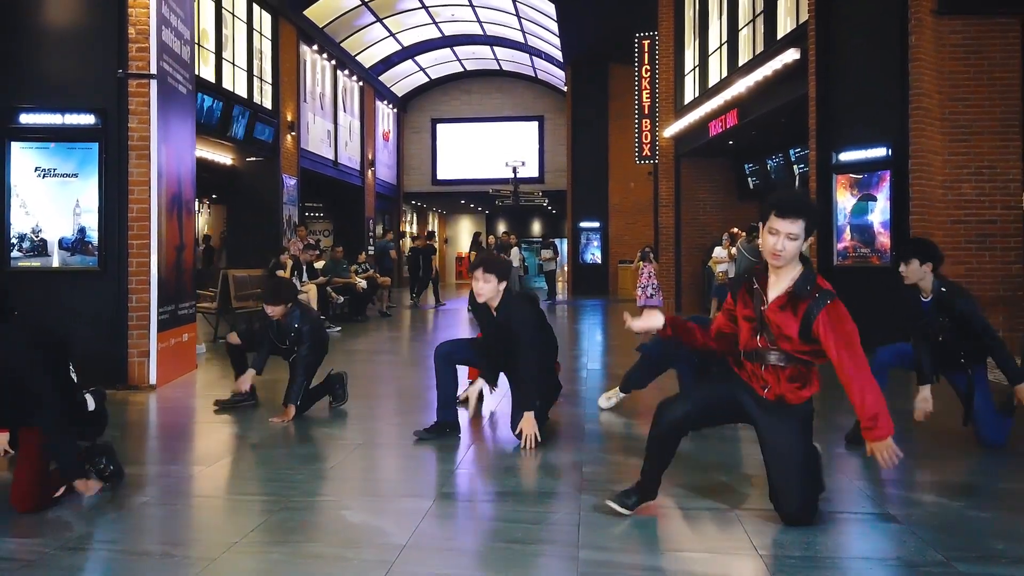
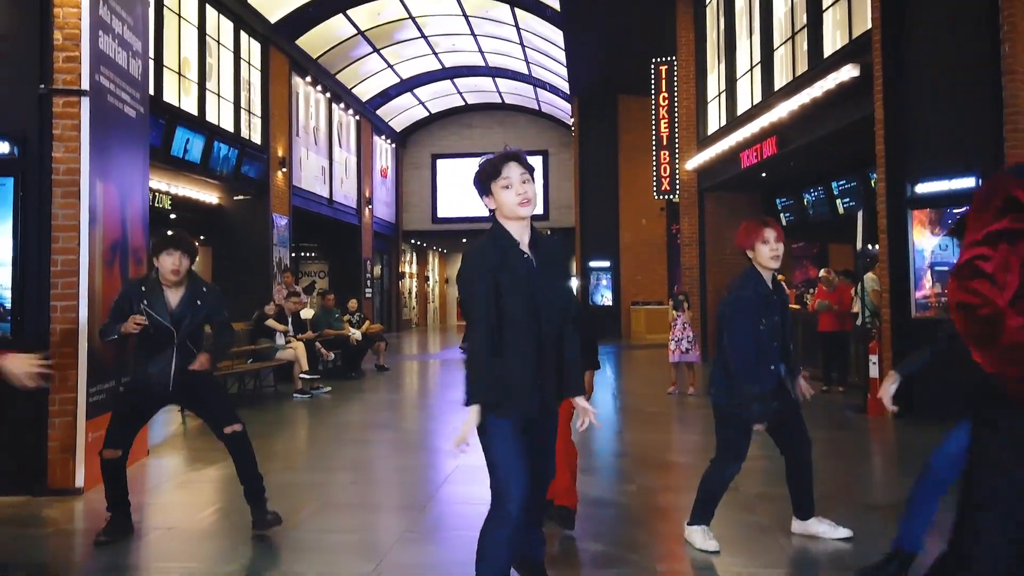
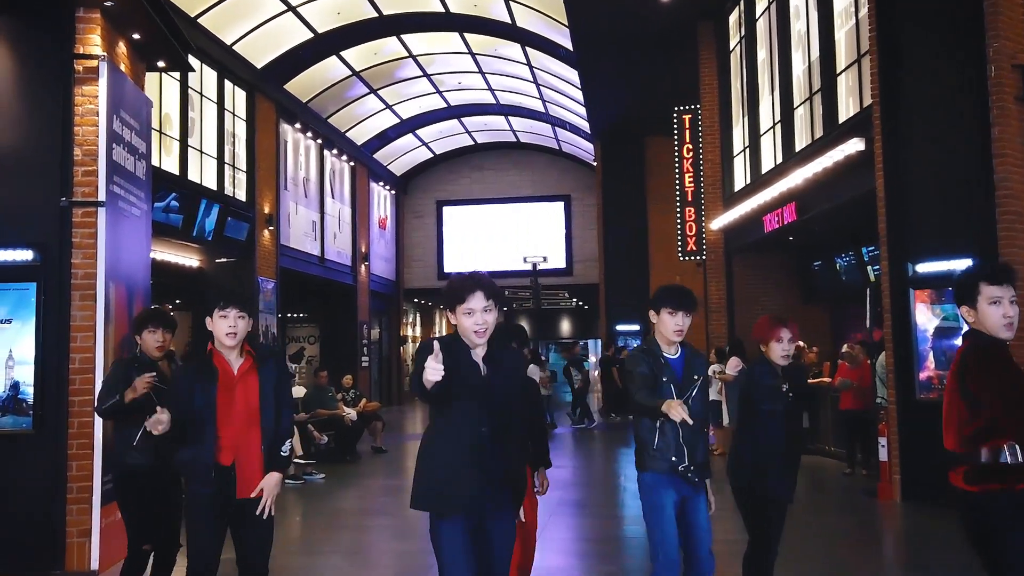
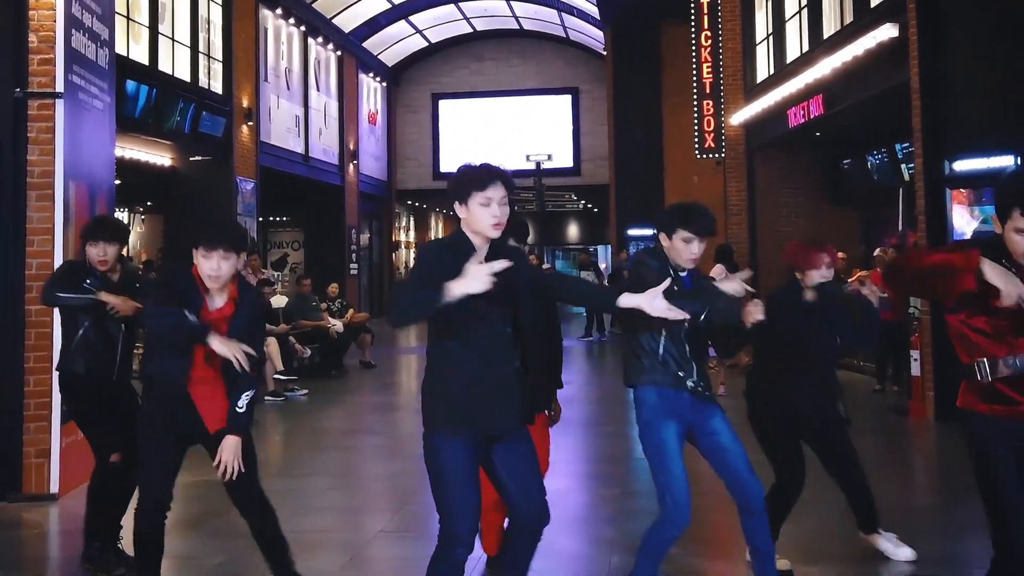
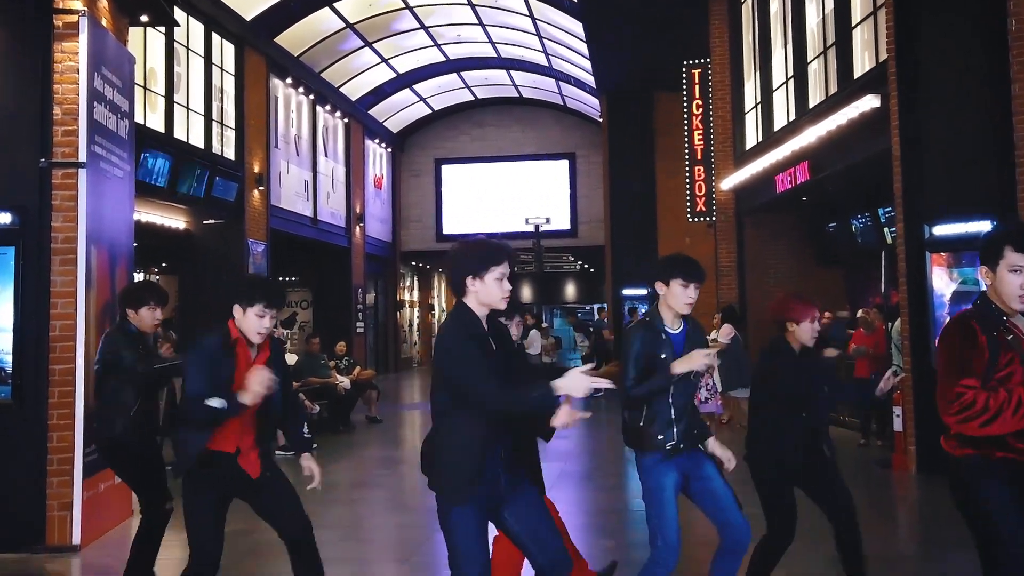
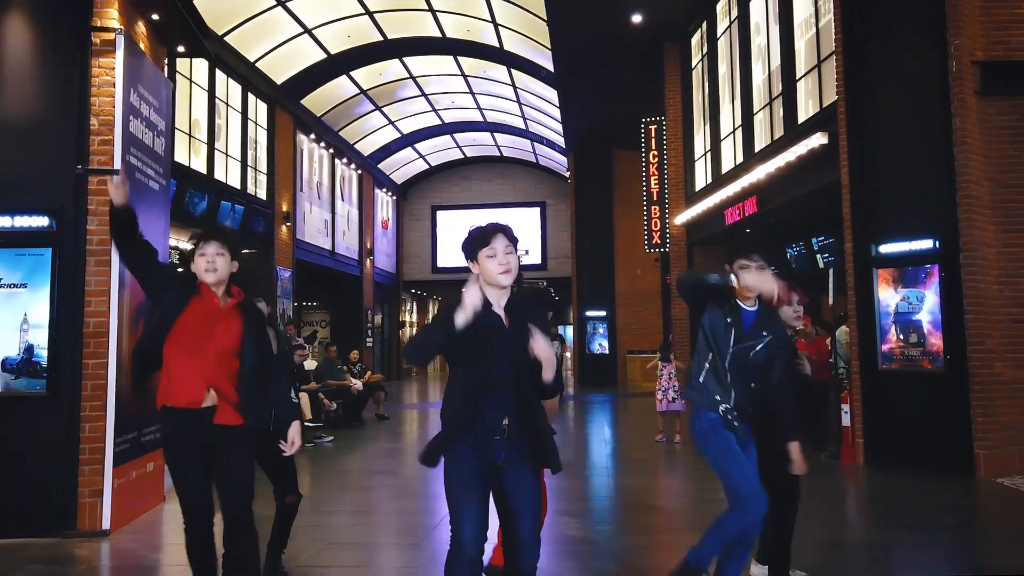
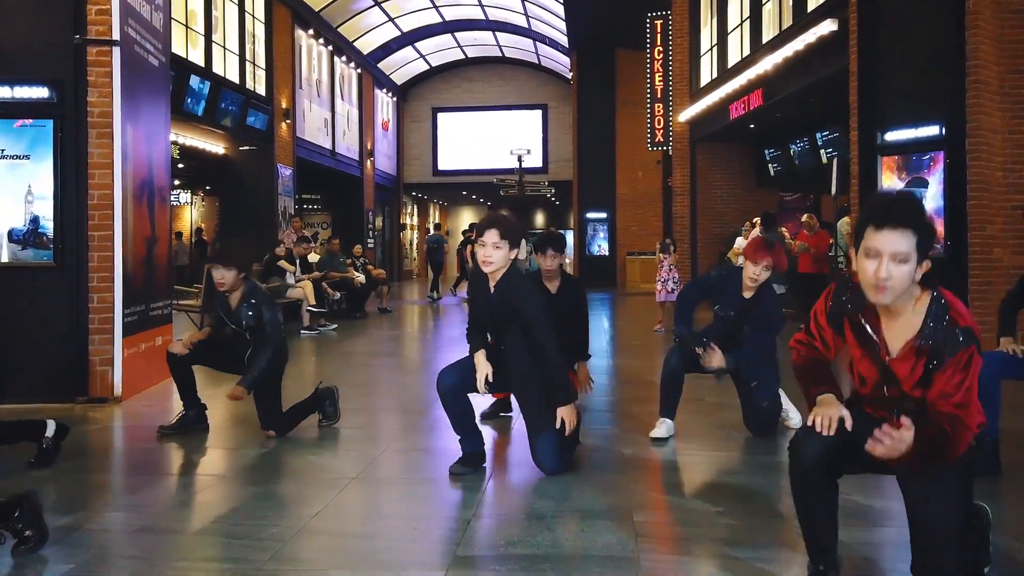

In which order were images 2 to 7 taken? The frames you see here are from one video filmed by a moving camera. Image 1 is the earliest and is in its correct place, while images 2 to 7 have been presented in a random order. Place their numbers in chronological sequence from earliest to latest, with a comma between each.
7, 2, 6, 3, 5, 4
